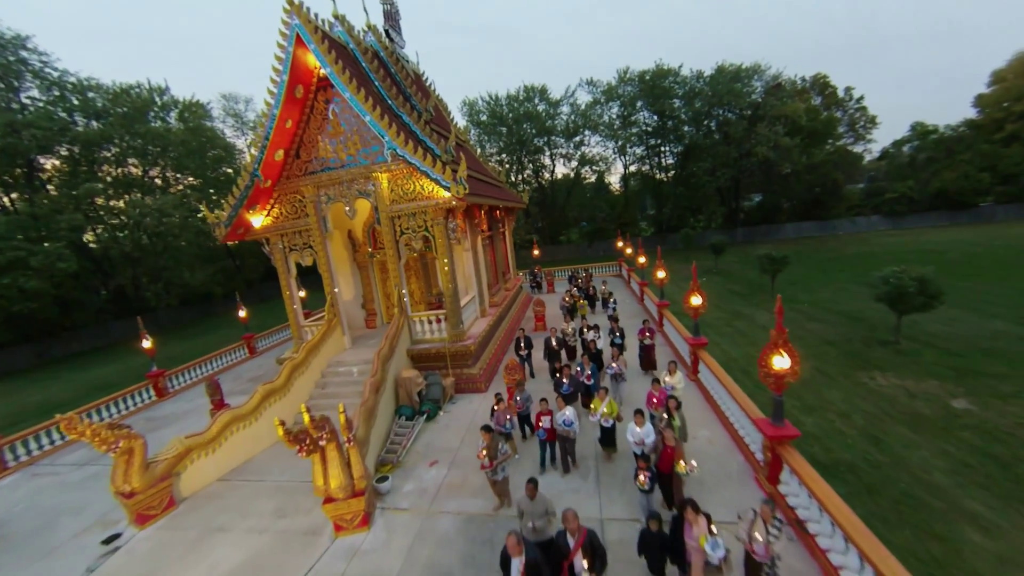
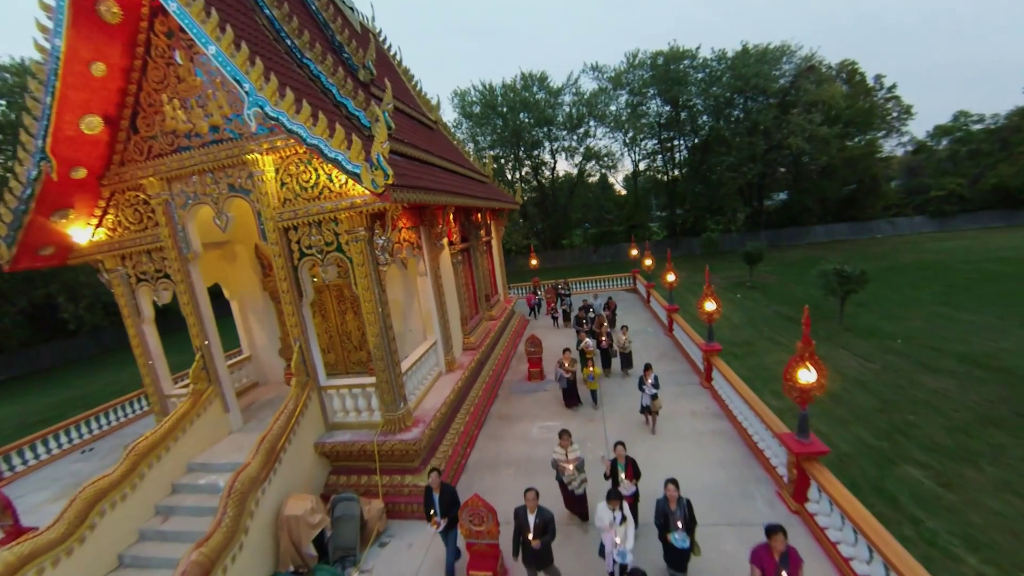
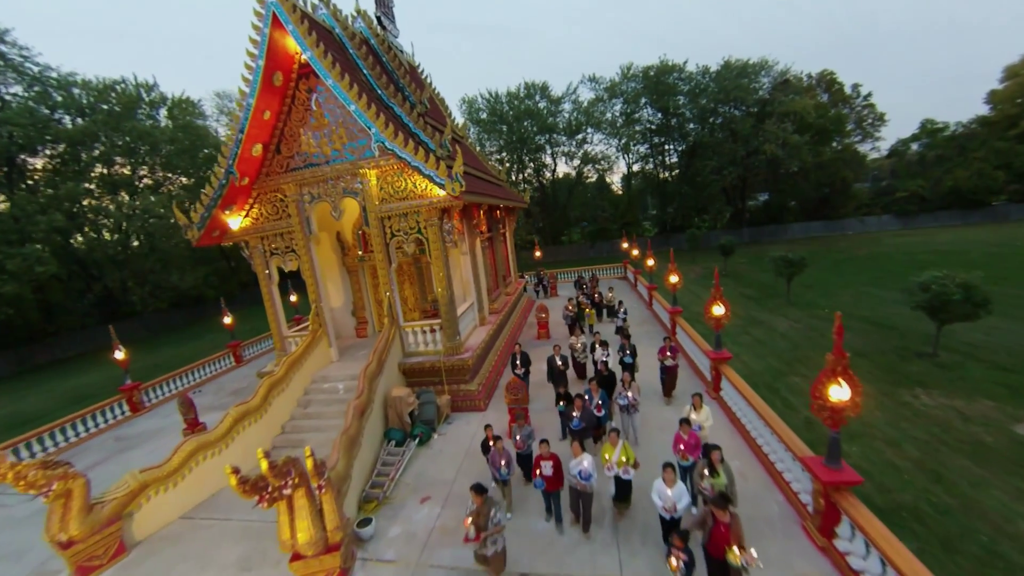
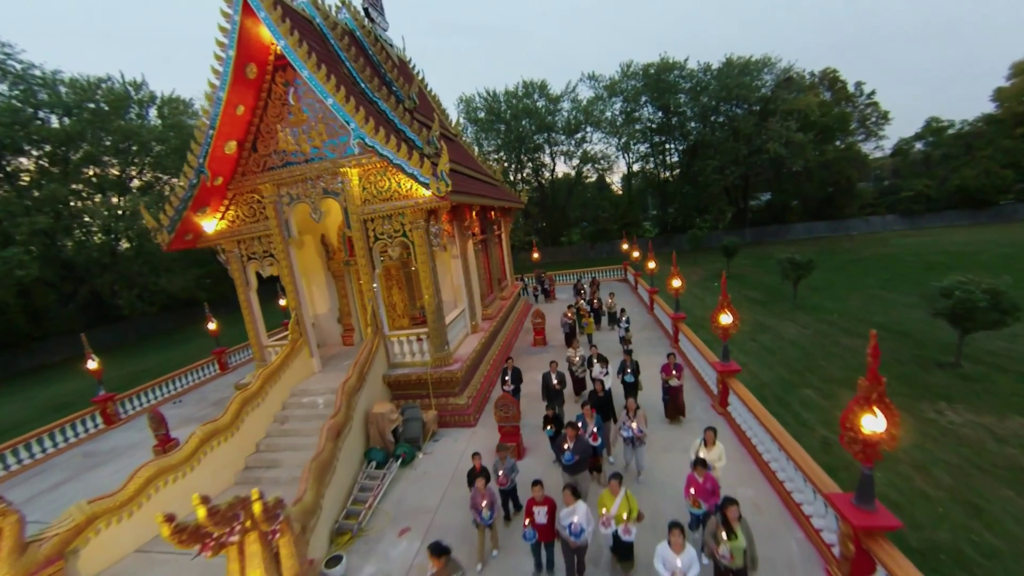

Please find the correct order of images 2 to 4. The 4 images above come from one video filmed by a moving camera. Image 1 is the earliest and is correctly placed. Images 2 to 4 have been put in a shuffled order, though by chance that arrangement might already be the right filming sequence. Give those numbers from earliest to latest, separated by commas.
3, 4, 2
